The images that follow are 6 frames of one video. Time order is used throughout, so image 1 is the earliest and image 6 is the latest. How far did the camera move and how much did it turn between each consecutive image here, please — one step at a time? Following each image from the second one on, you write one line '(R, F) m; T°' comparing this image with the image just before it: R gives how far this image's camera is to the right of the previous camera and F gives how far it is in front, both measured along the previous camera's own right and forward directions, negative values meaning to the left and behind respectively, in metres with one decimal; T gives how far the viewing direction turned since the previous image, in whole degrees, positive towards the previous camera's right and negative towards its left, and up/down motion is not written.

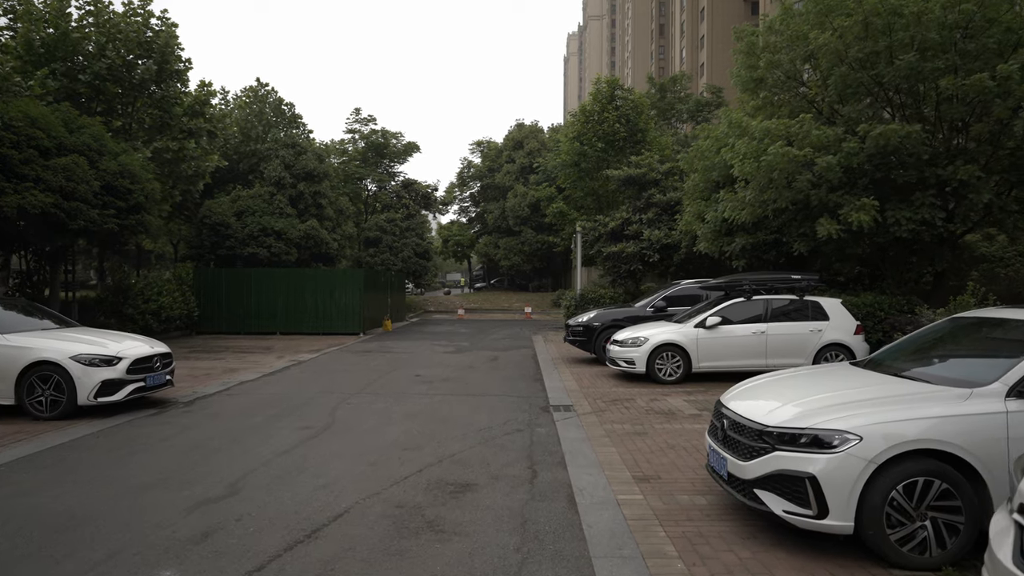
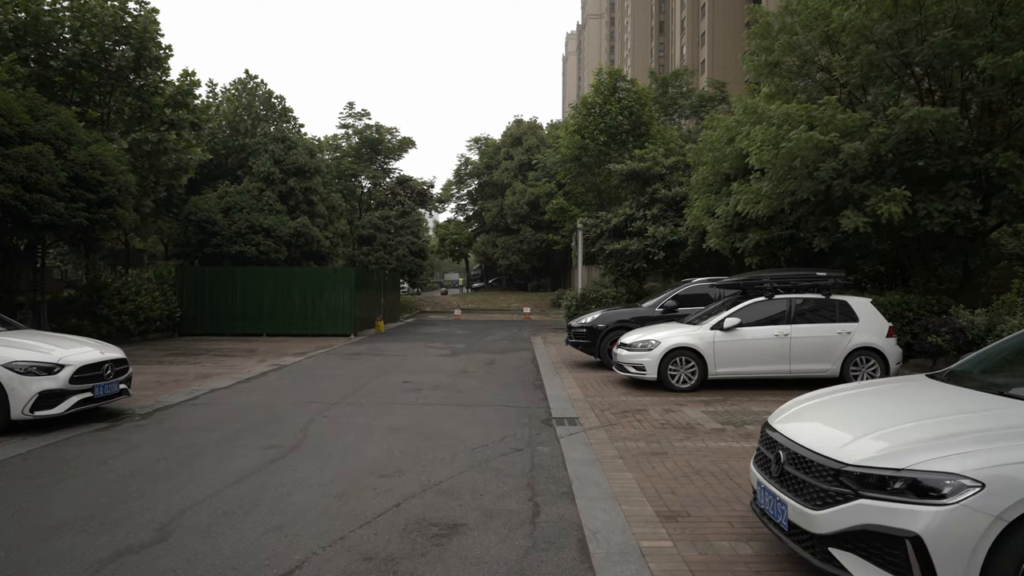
(0.0, +1.0) m; 0°
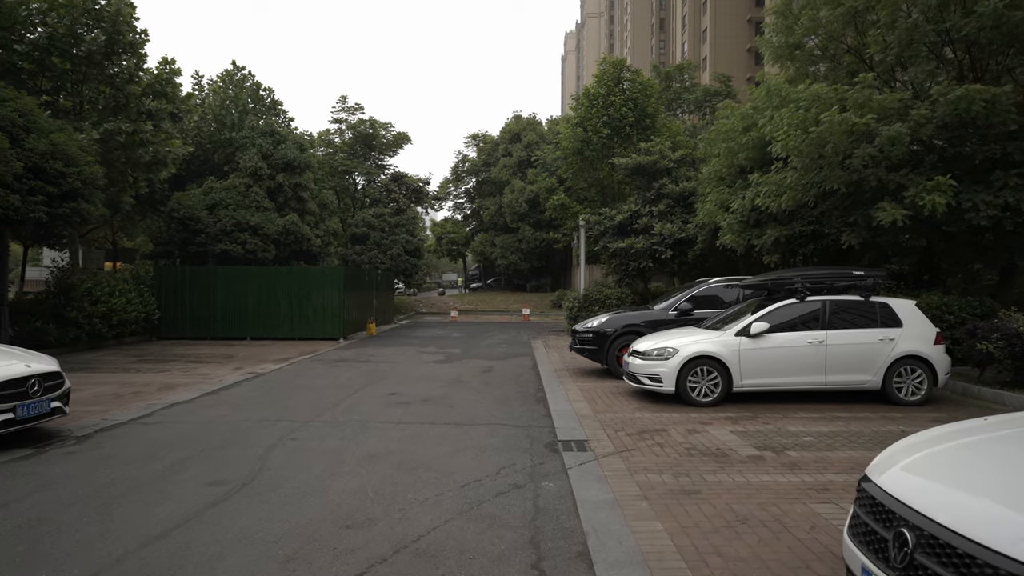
(0.0, +1.2) m; 0°
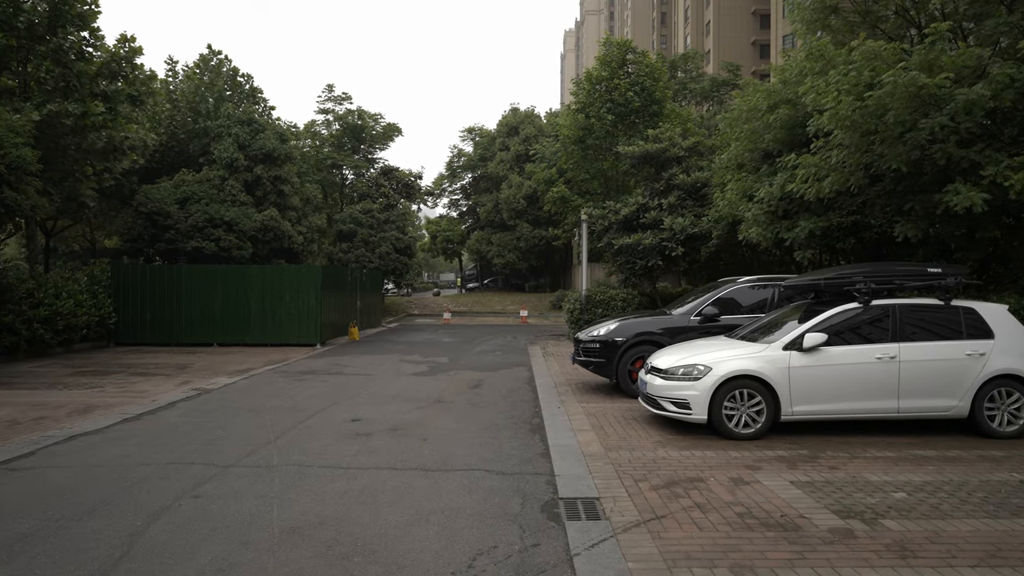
(+0.1, +1.9) m; 0°
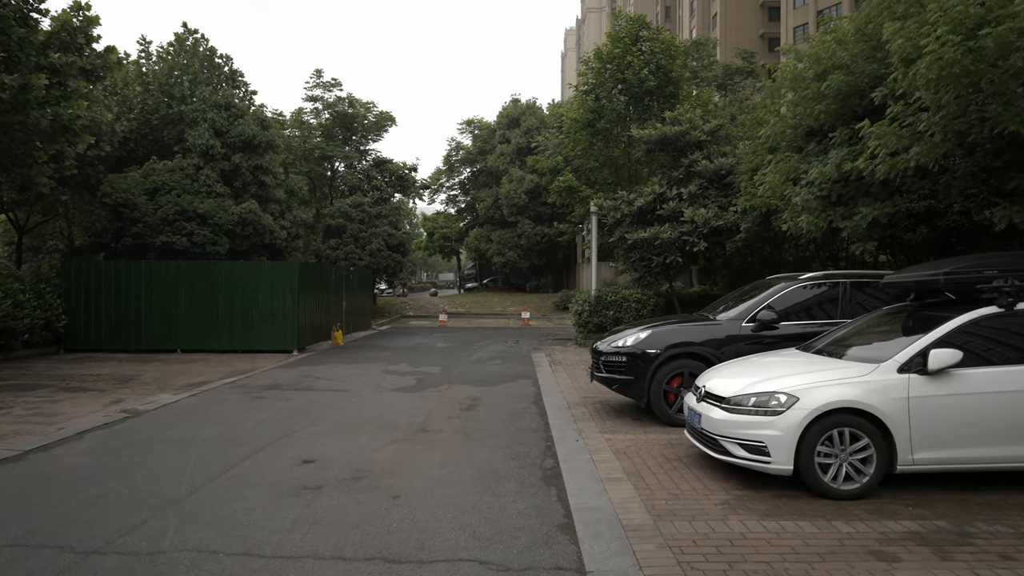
(0.0, +2.0) m; 0°
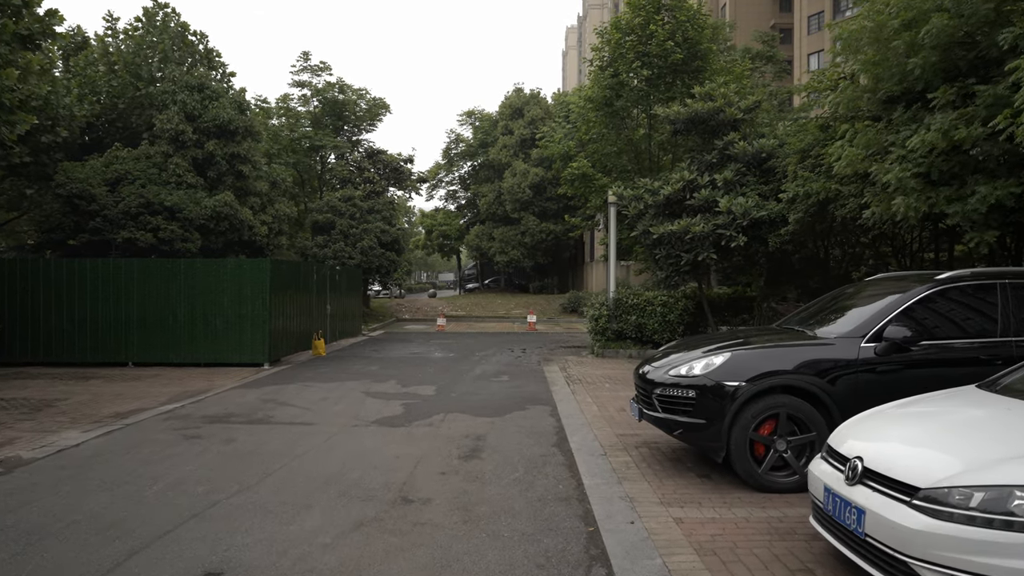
(-0.1, +2.3) m; 0°
